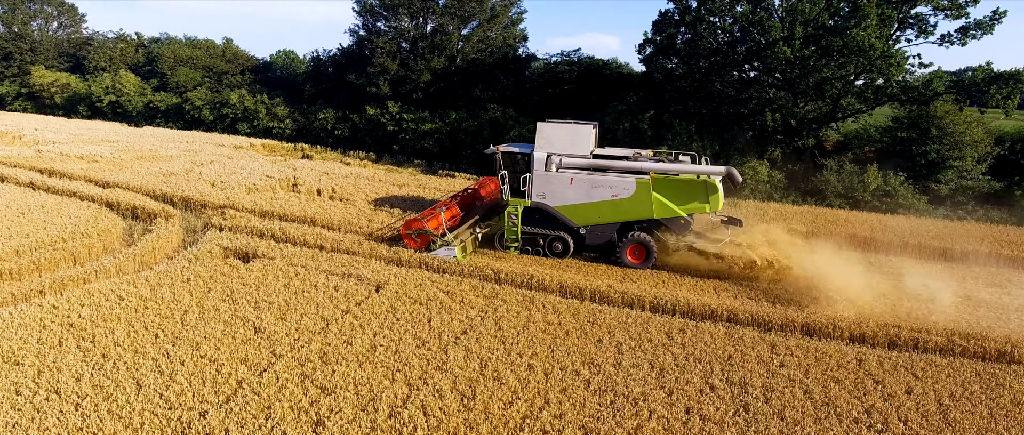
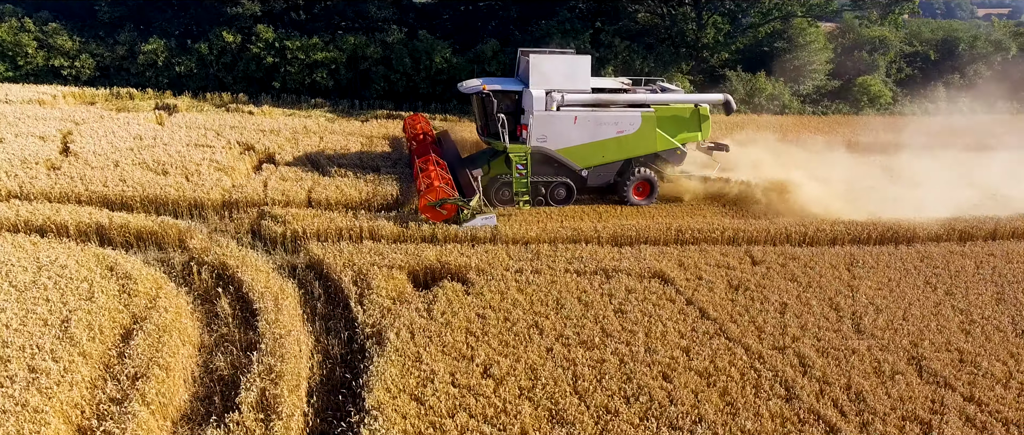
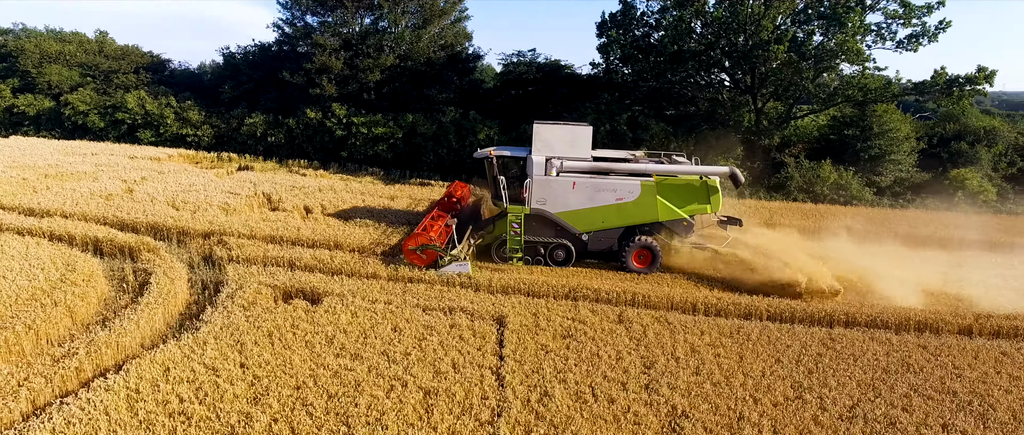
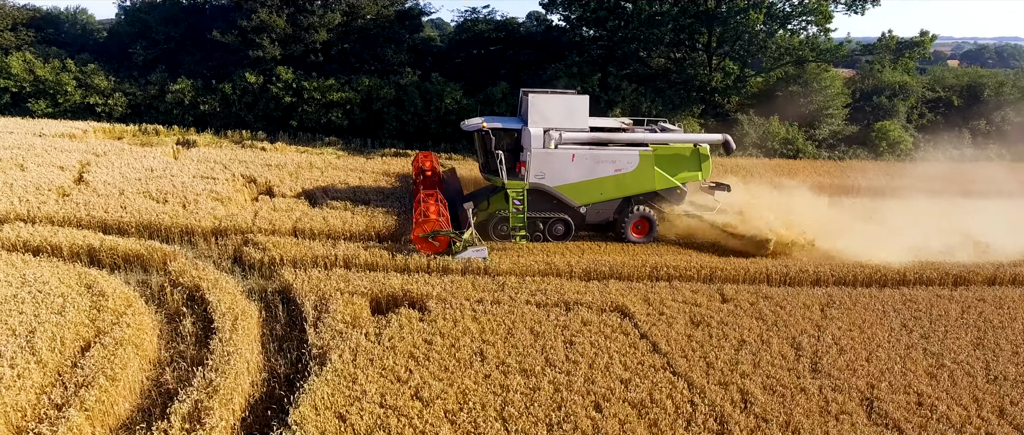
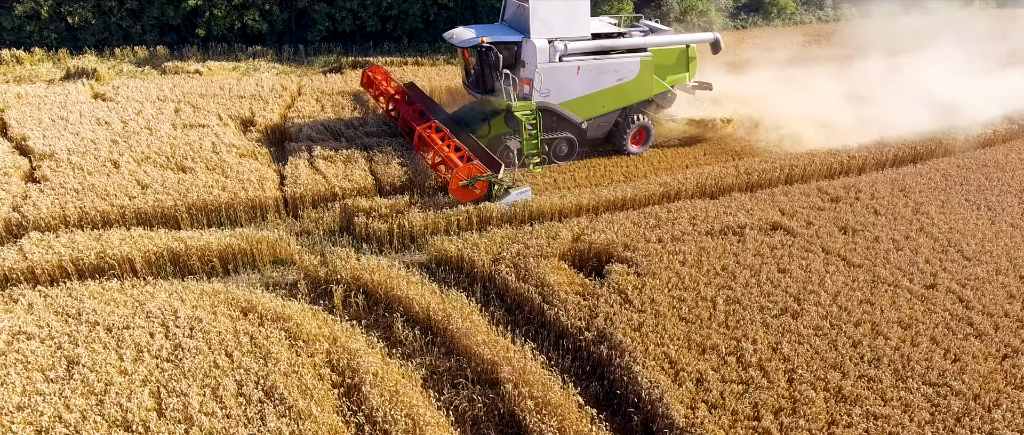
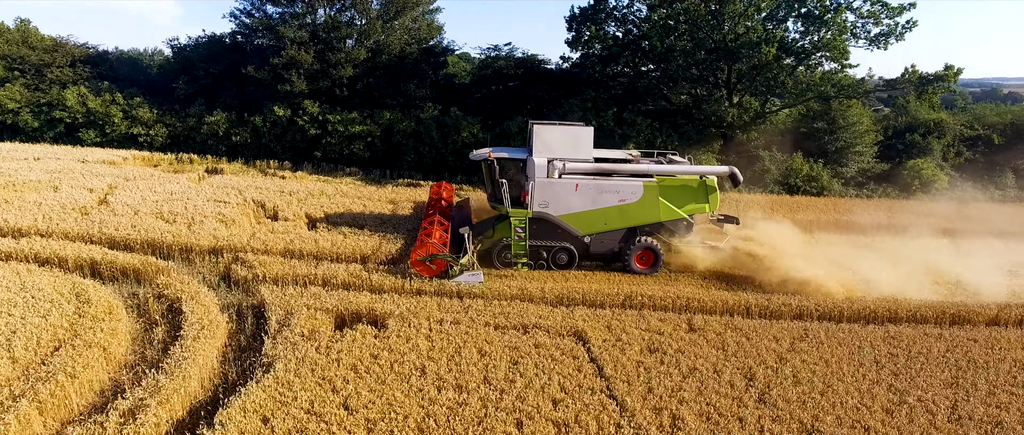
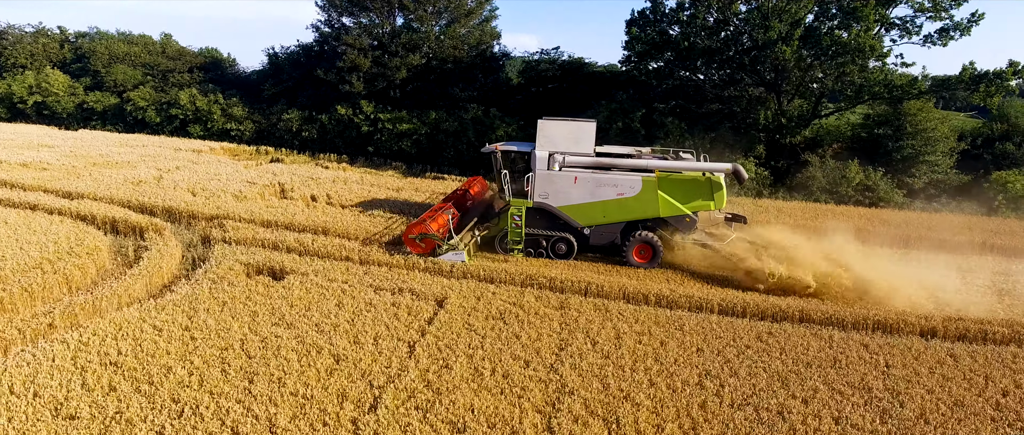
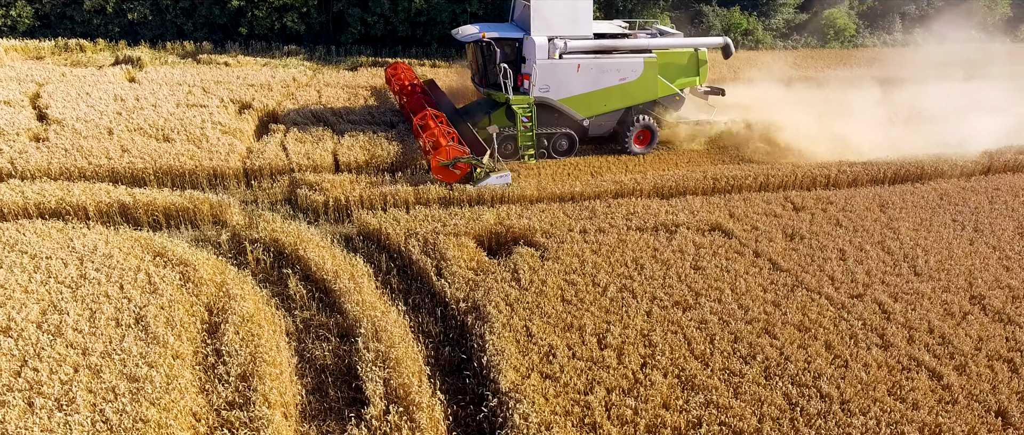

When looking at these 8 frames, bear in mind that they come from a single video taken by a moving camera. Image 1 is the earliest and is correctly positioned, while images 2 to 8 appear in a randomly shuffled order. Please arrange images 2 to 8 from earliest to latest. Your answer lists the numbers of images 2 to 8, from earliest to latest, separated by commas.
7, 3, 6, 4, 2, 8, 5
